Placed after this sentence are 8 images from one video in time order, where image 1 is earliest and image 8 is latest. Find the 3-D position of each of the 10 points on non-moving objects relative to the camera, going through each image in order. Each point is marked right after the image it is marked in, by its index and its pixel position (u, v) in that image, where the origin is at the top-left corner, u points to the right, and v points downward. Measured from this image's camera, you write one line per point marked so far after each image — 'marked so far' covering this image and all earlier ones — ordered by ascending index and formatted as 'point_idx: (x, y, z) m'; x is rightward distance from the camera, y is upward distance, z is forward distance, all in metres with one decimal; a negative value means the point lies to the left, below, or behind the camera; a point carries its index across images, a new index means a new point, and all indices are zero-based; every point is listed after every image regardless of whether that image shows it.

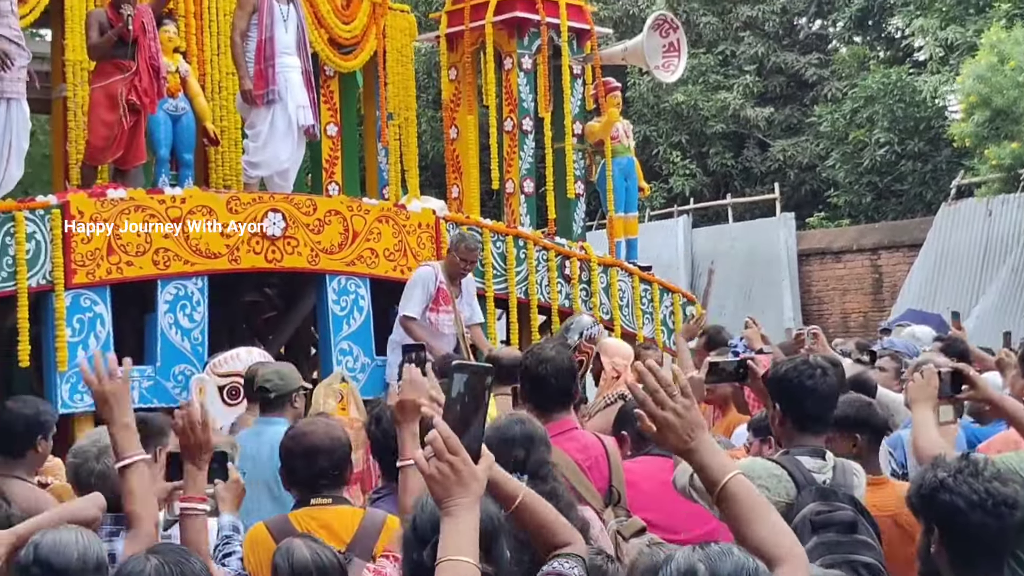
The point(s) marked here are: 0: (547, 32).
0: (+0.2, +1.8, +9.5) m
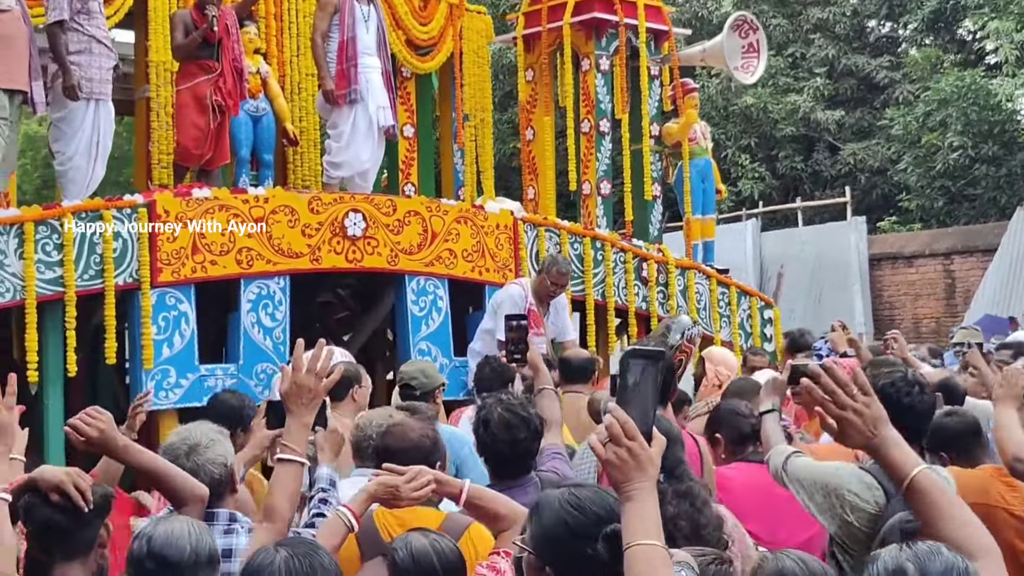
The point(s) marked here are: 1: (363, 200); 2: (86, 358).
0: (+0.8, +1.8, +9.5) m
1: (-1.0, +0.6, +8.9) m
2: (-2.8, -0.5, +8.8) m
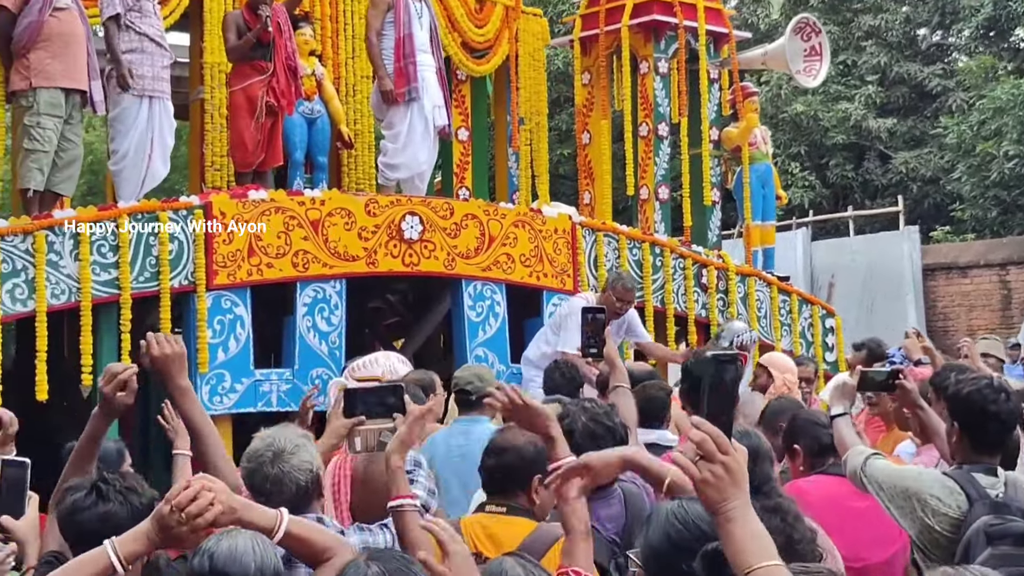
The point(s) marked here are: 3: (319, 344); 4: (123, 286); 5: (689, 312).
0: (+1.2, +1.7, +9.3) m
1: (-0.6, +0.6, +8.8) m
2: (-2.4, -0.5, +8.6) m
3: (-1.2, -0.4, +8.6) m
4: (-2.3, 0.0, +8.0) m
5: (+1.2, -0.2, +9.3) m
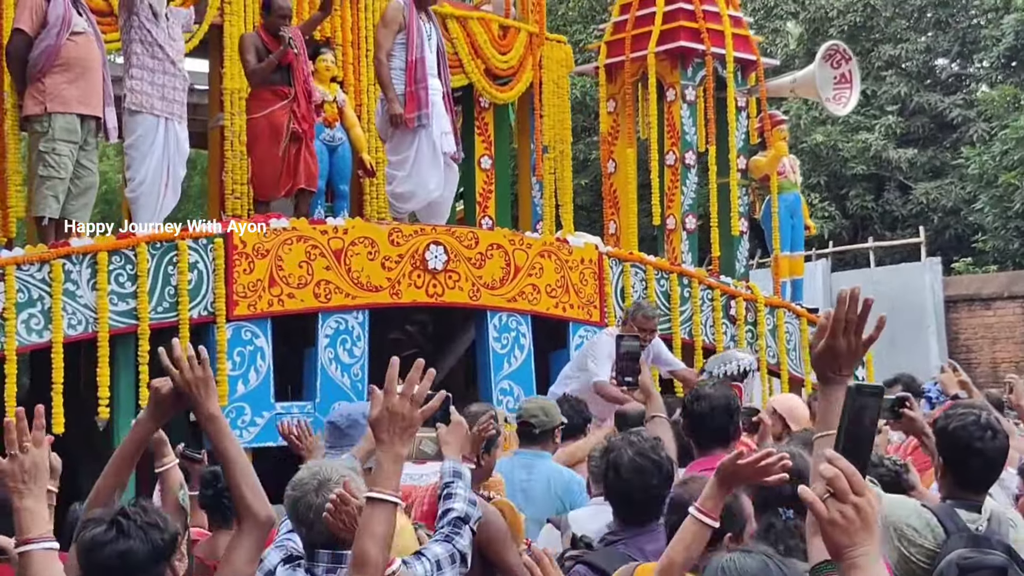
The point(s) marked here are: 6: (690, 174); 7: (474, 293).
0: (+1.4, +1.5, +9.2) m
1: (-0.4, +0.4, +8.6) m
2: (-2.2, -0.7, +8.4) m
3: (-1.1, -0.6, +8.4) m
4: (-2.1, -0.2, +7.7) m
5: (+1.4, -0.4, +9.1) m
6: (+1.2, +0.8, +9.4) m
7: (-0.2, 0.0, +8.6) m
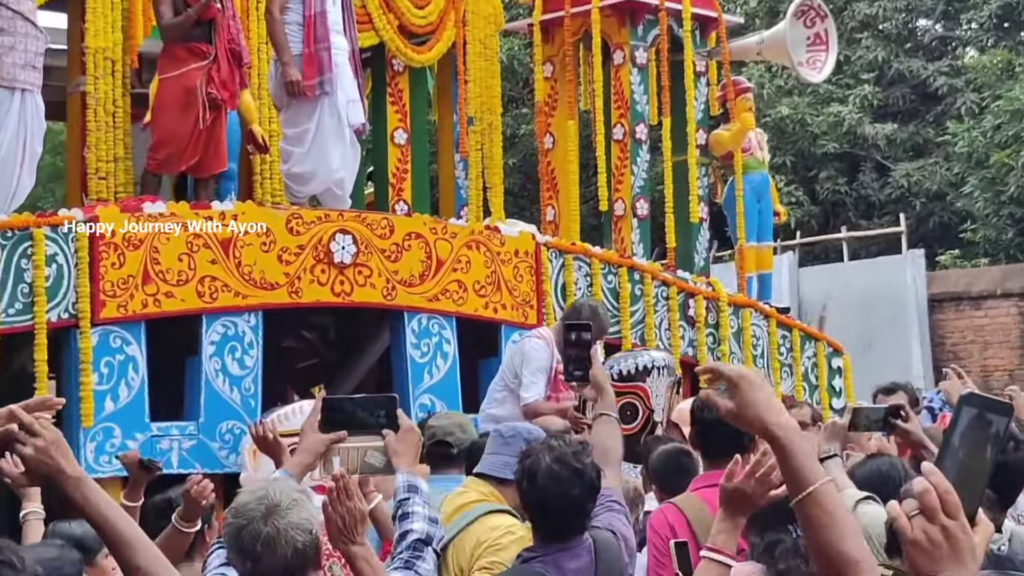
0: (+0.9, +1.6, +7.9) m
1: (-0.9, +0.4, +7.2) m
2: (-2.6, -0.7, +7.0) m
3: (-1.5, -0.5, +7.0) m
4: (-2.5, -0.1, +6.4) m
5: (+0.9, -0.4, +7.9) m
6: (+0.8, +0.8, +8.1) m
7: (-0.7, 0.0, +7.2) m
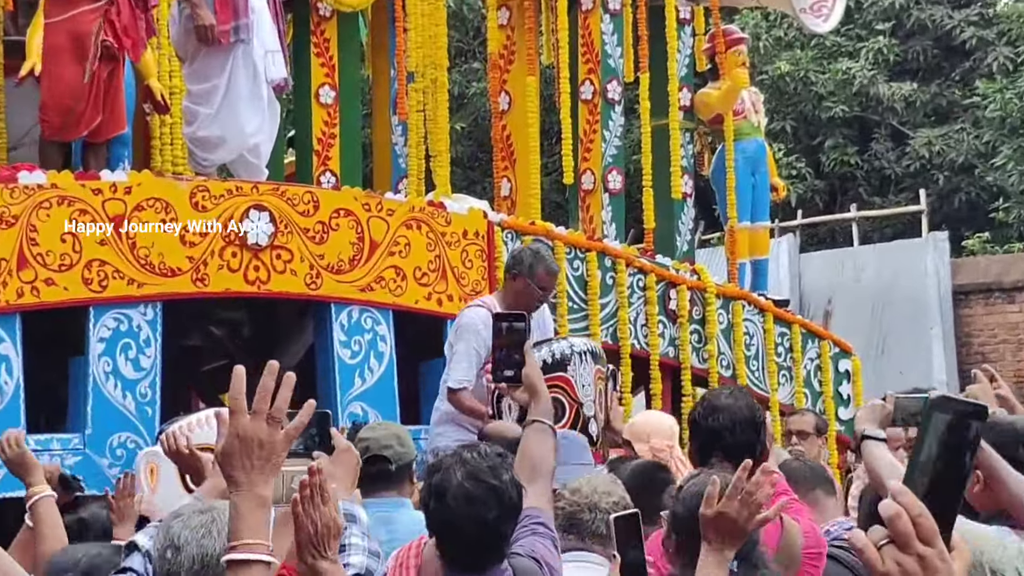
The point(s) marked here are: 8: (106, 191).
0: (+0.7, +1.6, +6.7) m
1: (-1.1, +0.4, +6.1) m
2: (-2.9, -0.6, +5.9) m
3: (-1.7, -0.5, +5.9) m
4: (-2.7, -0.1, +5.2) m
5: (+0.7, -0.3, +6.7) m
6: (+0.5, +0.9, +7.0) m
7: (-0.9, 0.0, +6.1) m
8: (-1.8, +0.4, +5.8) m
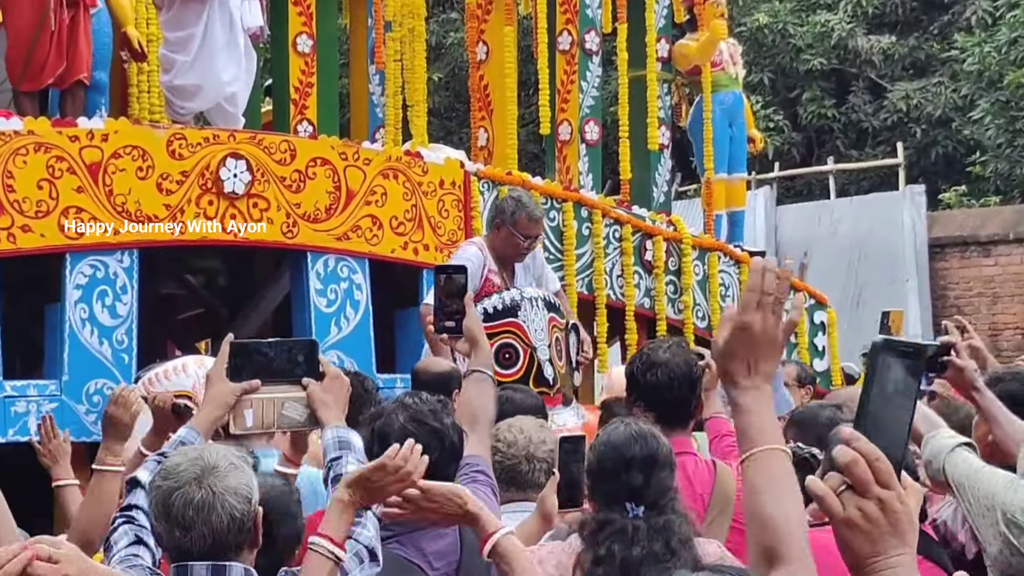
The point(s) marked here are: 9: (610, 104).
0: (+0.6, +1.8, +6.7) m
1: (-1.2, +0.7, +6.1) m
2: (-3.0, -0.3, +5.9) m
3: (-1.8, -0.2, +5.9) m
4: (-2.9, +0.1, +5.2) m
5: (+0.6, -0.1, +6.7) m
6: (+0.4, +1.1, +7.0) m
7: (-1.0, +0.3, +6.1) m
8: (-1.9, +0.6, +5.8) m
9: (+0.9, +1.6, +11.5) m
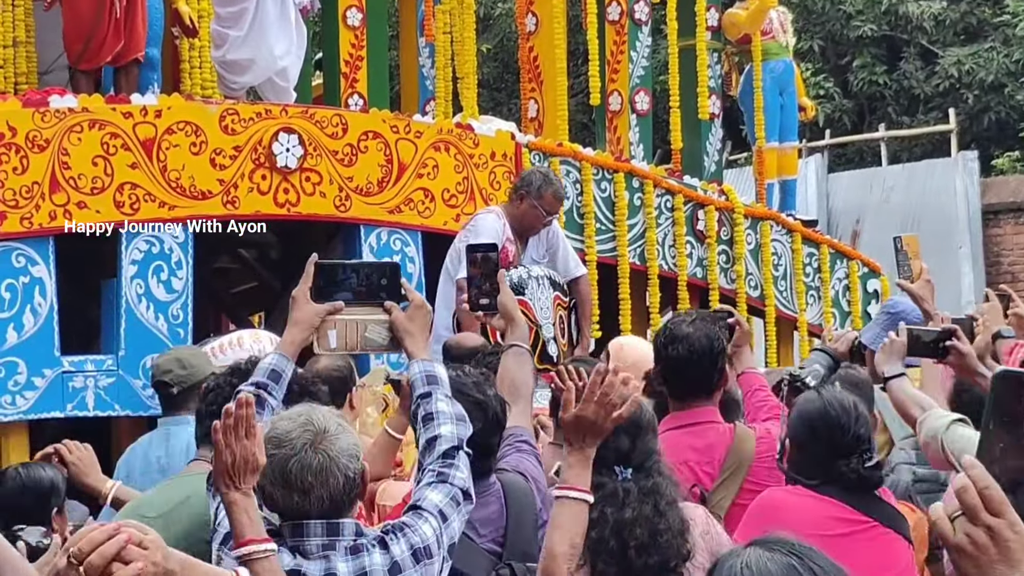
0: (+0.8, +2.0, +6.7) m
1: (-1.0, +0.8, +6.1) m
2: (-2.7, -0.3, +6.0) m
3: (-1.6, -0.1, +5.9) m
4: (-2.6, +0.2, +5.3) m
5: (+0.8, +0.1, +6.7) m
6: (+0.7, +1.3, +6.9) m
7: (-0.8, +0.4, +6.1) m
8: (-1.6, +0.8, +5.9) m
9: (+1.2, +1.8, +11.4) m
